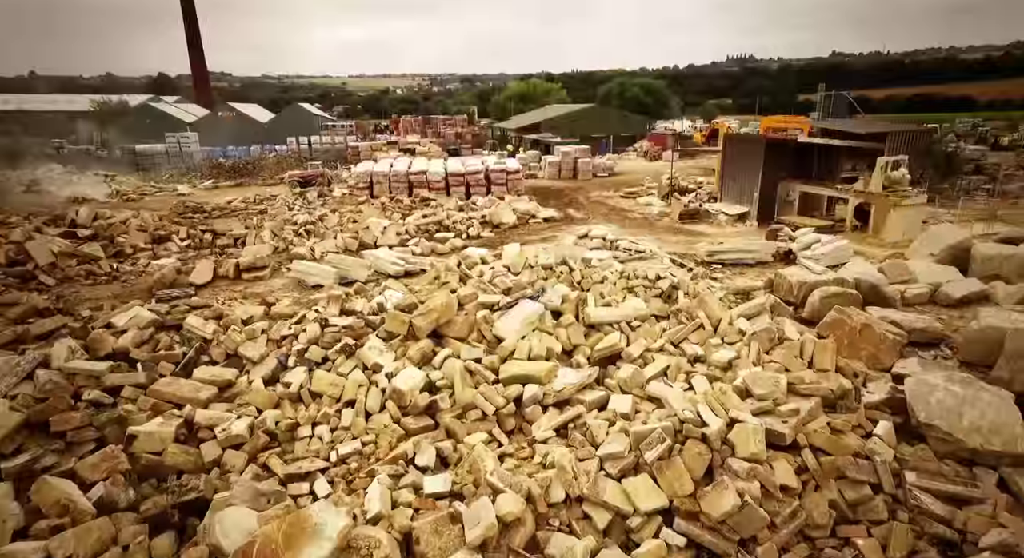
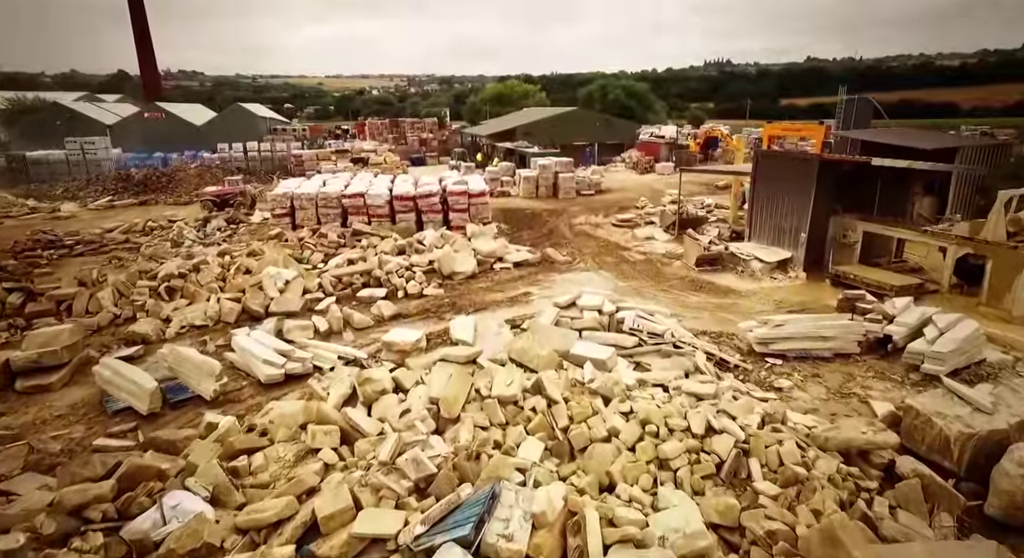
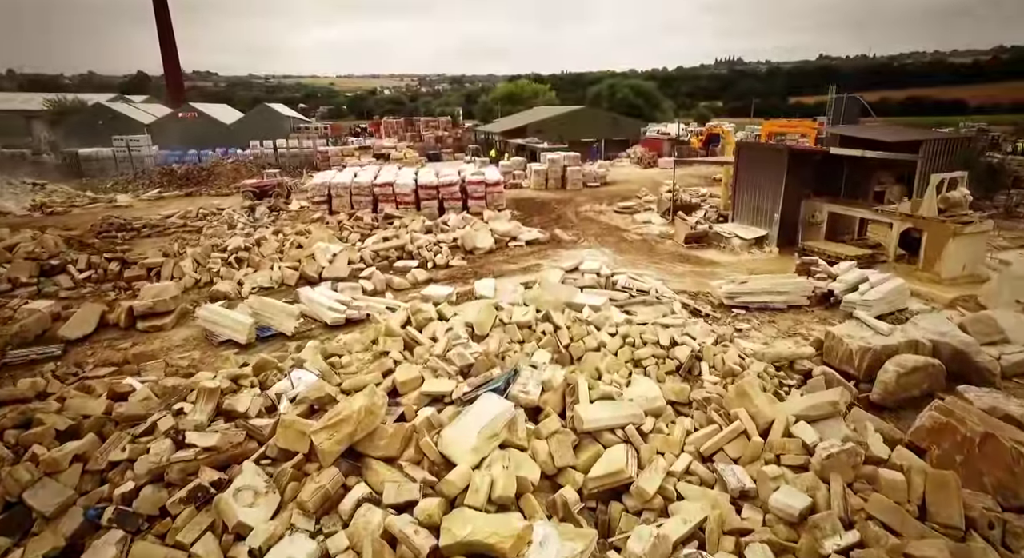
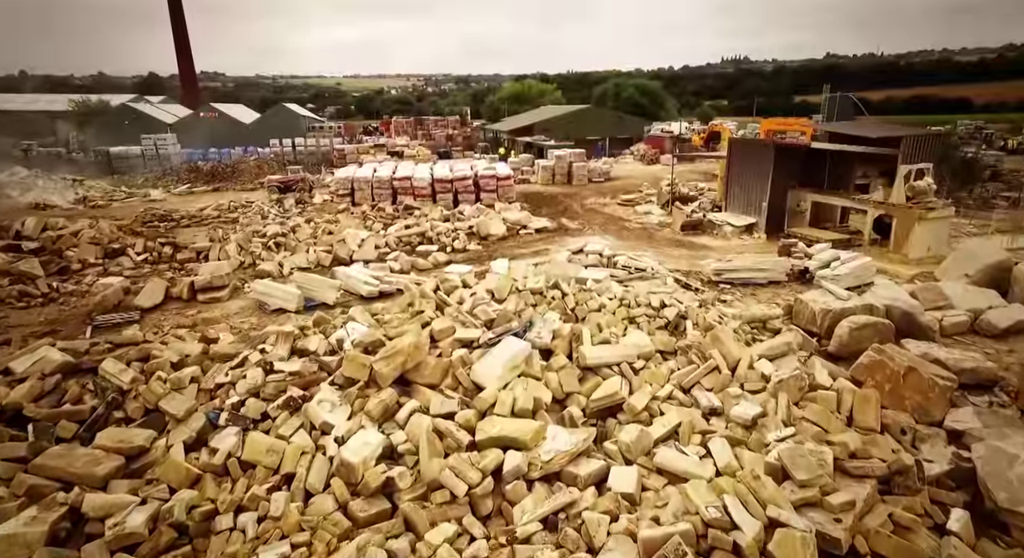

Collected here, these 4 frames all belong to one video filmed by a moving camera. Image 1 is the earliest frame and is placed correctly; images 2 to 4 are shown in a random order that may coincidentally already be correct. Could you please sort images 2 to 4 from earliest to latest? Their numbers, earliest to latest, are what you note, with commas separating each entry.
4, 3, 2
